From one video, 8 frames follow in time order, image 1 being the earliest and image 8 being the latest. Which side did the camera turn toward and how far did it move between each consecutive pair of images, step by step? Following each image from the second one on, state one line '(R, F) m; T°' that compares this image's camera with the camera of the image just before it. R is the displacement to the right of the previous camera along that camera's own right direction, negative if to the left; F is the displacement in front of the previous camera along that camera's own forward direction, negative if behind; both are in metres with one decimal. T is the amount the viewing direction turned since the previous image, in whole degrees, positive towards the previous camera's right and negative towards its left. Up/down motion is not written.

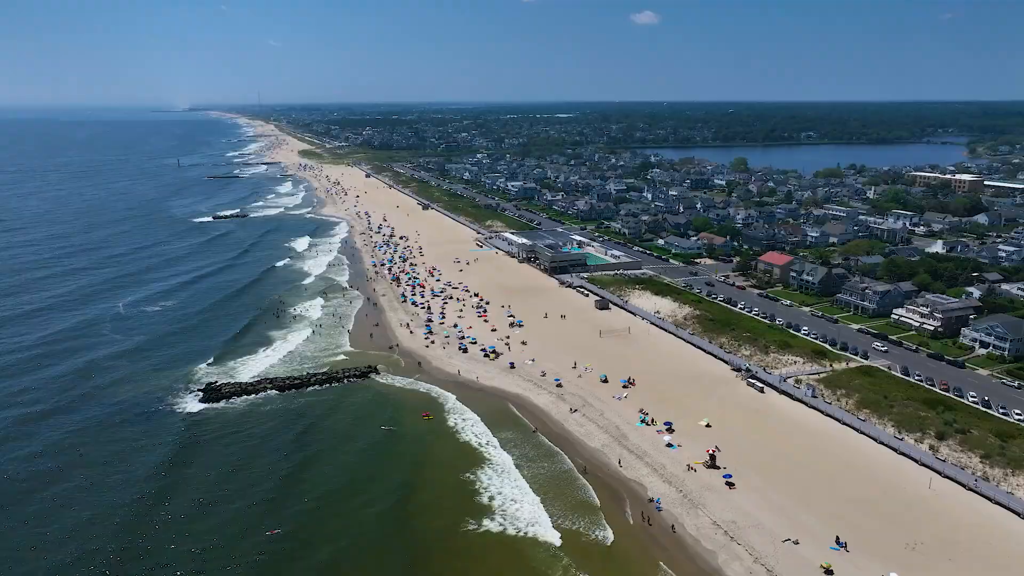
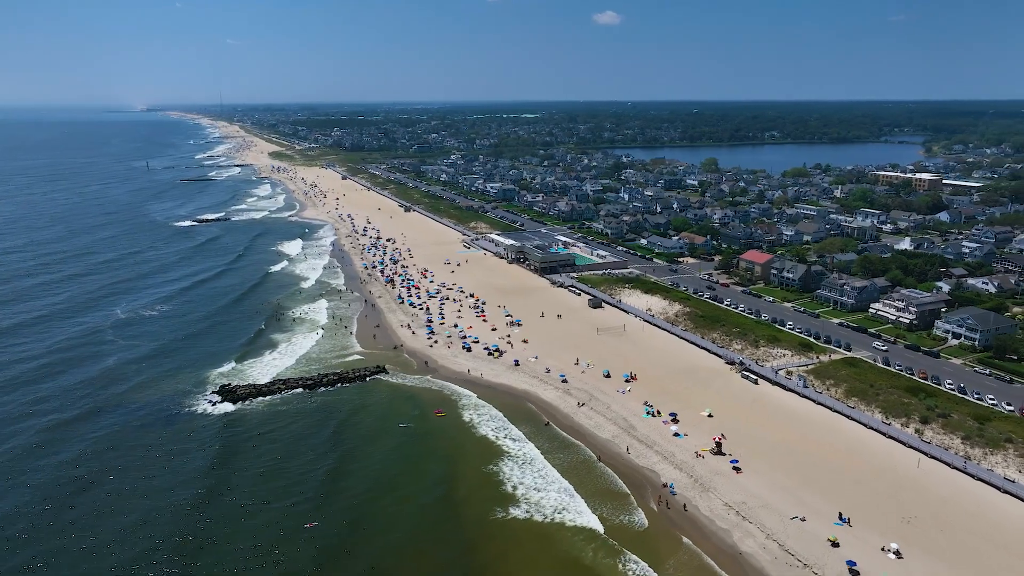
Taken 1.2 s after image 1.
(-1.9, -1.4) m; +3°
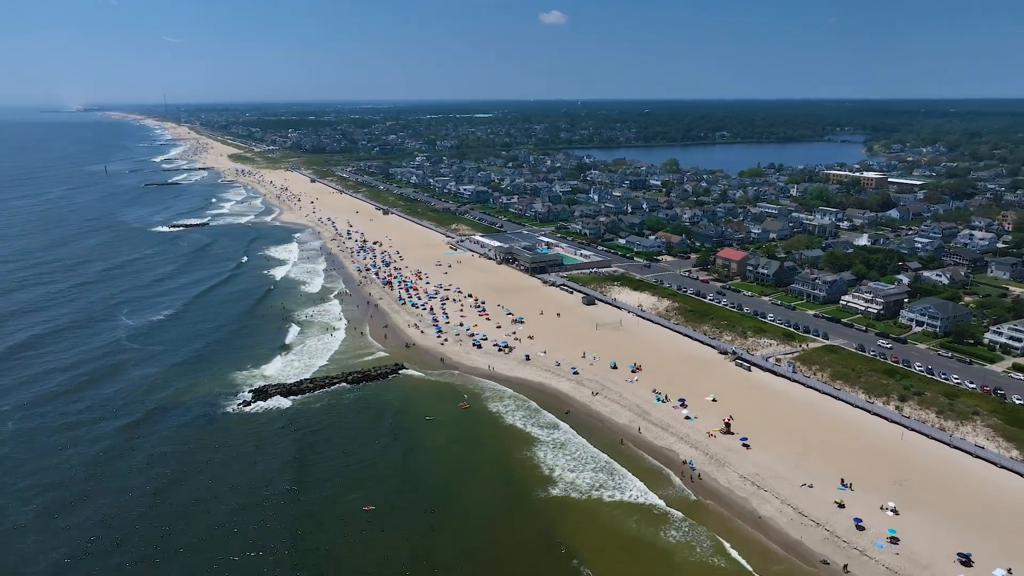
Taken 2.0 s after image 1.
(-3.2, -2.4) m; +4°
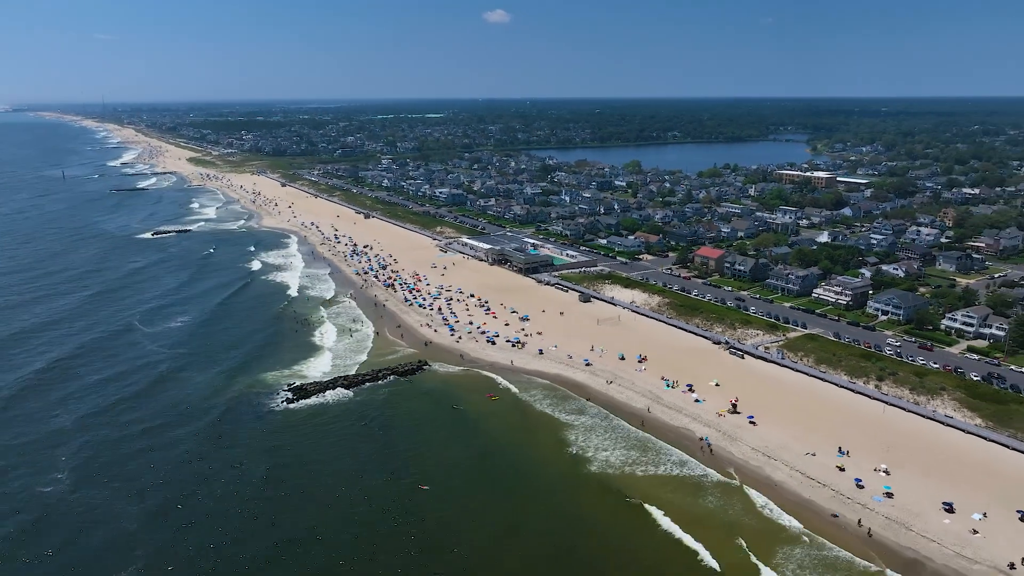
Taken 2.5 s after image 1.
(-3.9, -3.2) m; +4°
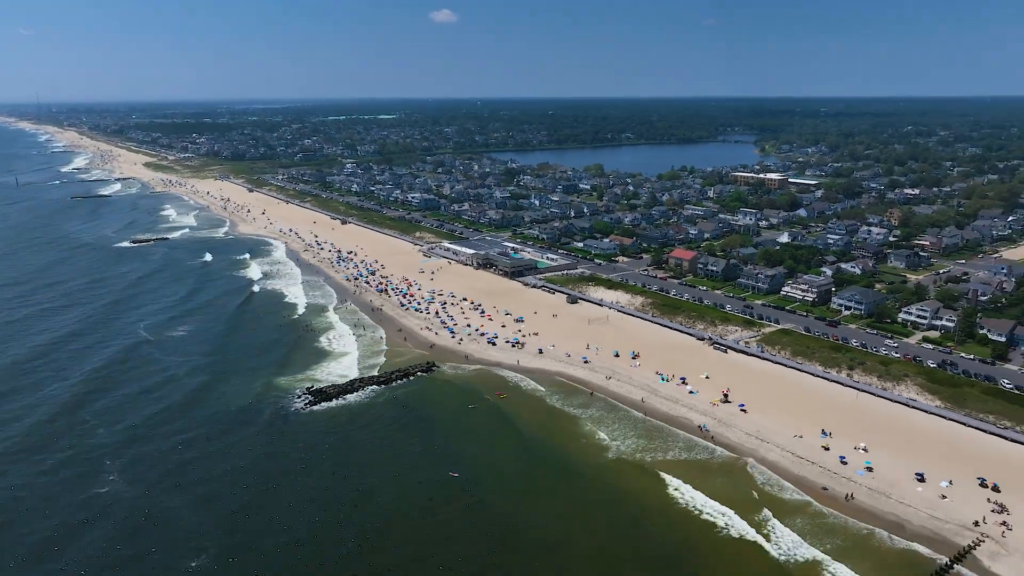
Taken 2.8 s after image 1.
(-3.2, -2.8) m; +4°
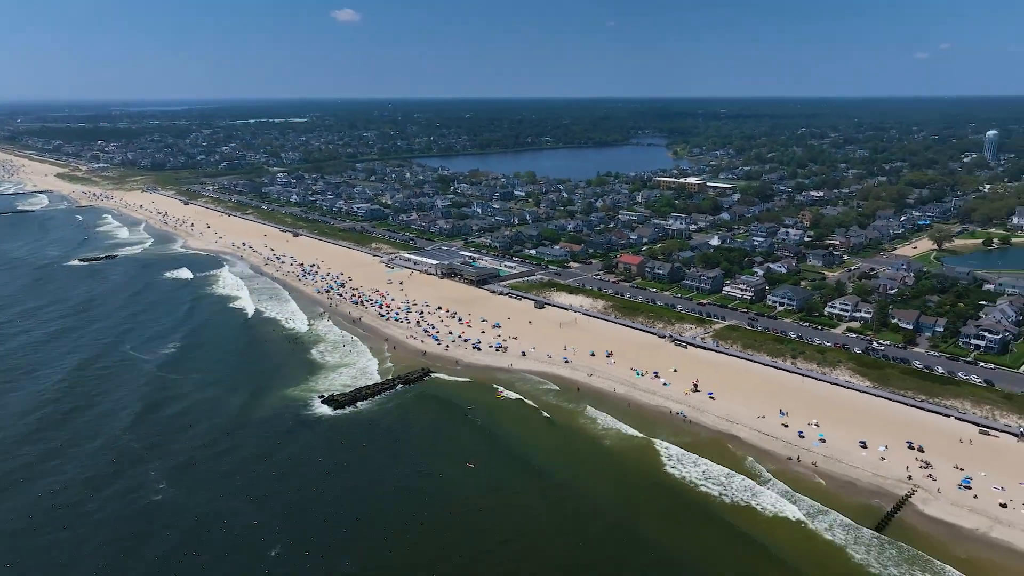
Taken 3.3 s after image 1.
(-5.0, -4.3) m; +7°
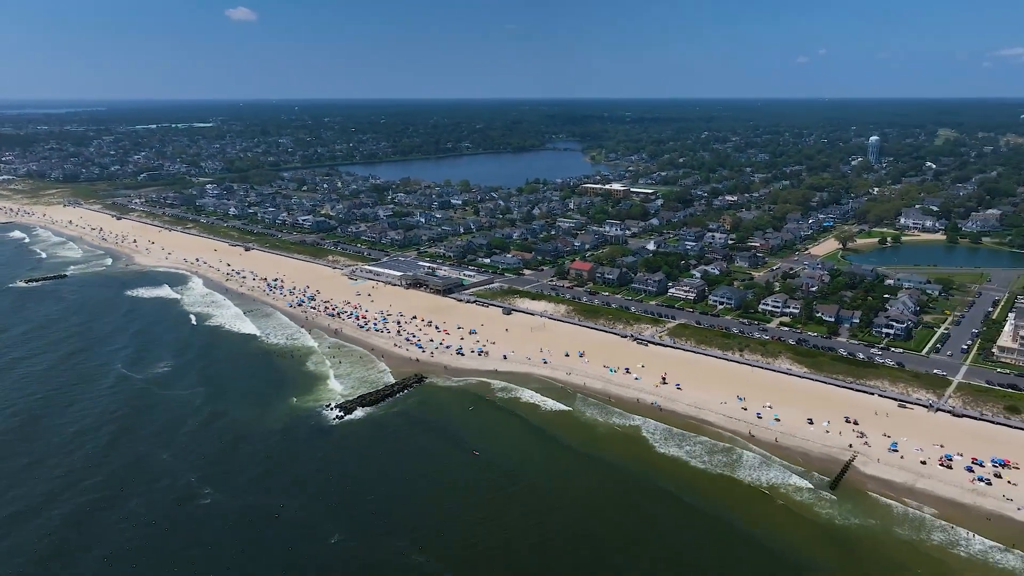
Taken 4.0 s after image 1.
(-5.4, -4.6) m; +7°
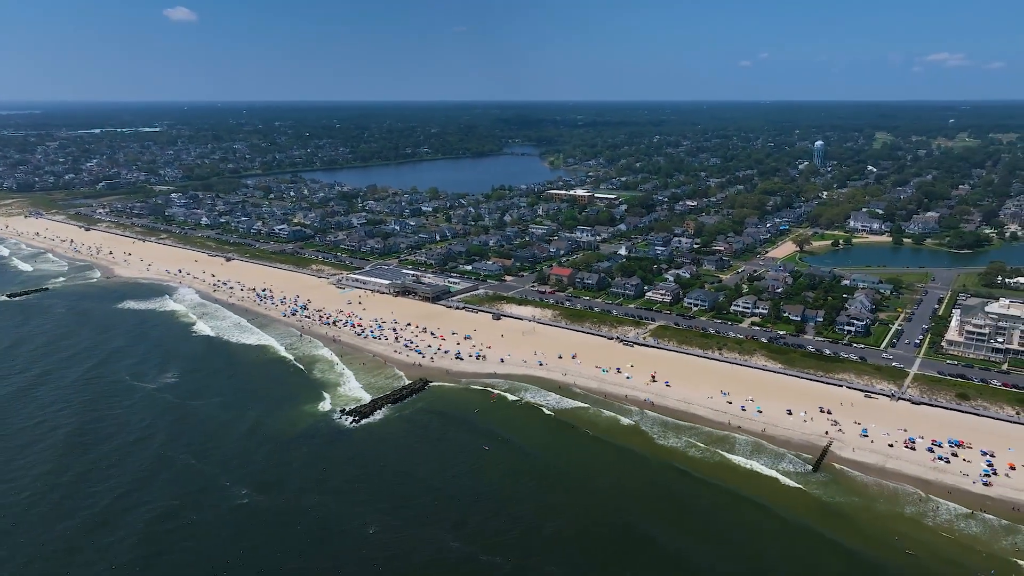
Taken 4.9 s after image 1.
(-3.6, -3.3) m; +4°
